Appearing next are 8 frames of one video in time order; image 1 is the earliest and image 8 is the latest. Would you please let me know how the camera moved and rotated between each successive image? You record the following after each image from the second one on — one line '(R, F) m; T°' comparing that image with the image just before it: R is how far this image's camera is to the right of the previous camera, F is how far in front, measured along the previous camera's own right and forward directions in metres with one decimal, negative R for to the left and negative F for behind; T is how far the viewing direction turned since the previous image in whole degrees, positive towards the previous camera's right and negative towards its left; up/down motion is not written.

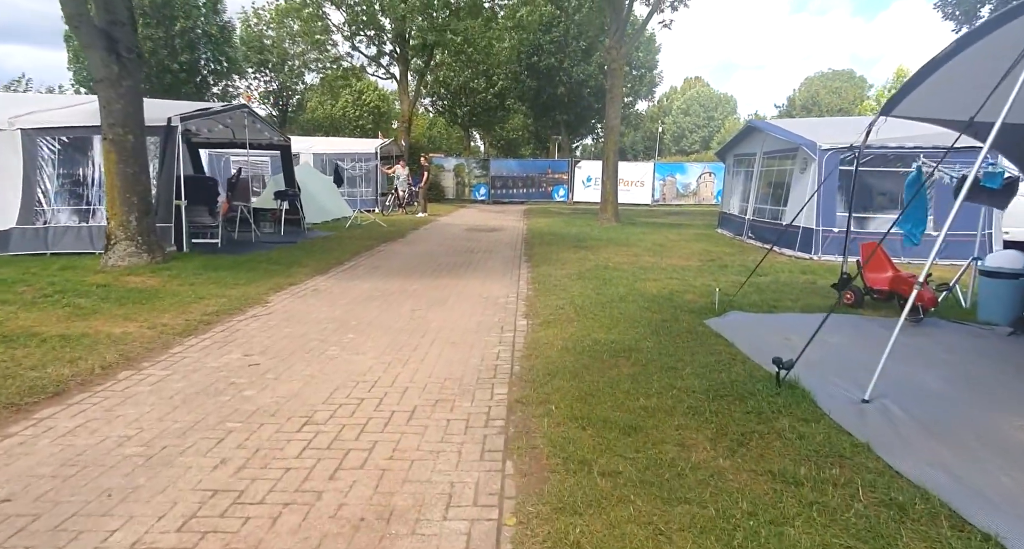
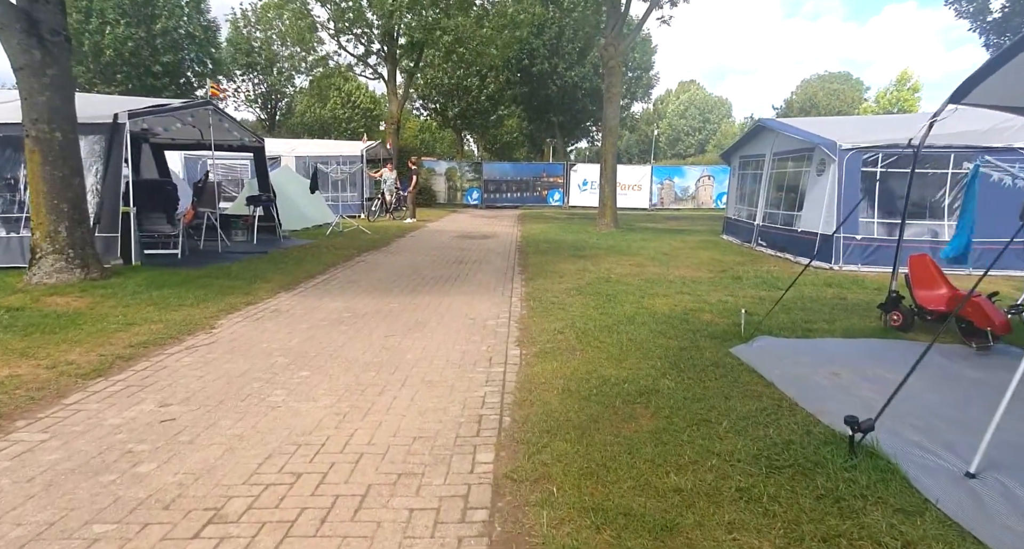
(0.0, +1.1) m; +1°
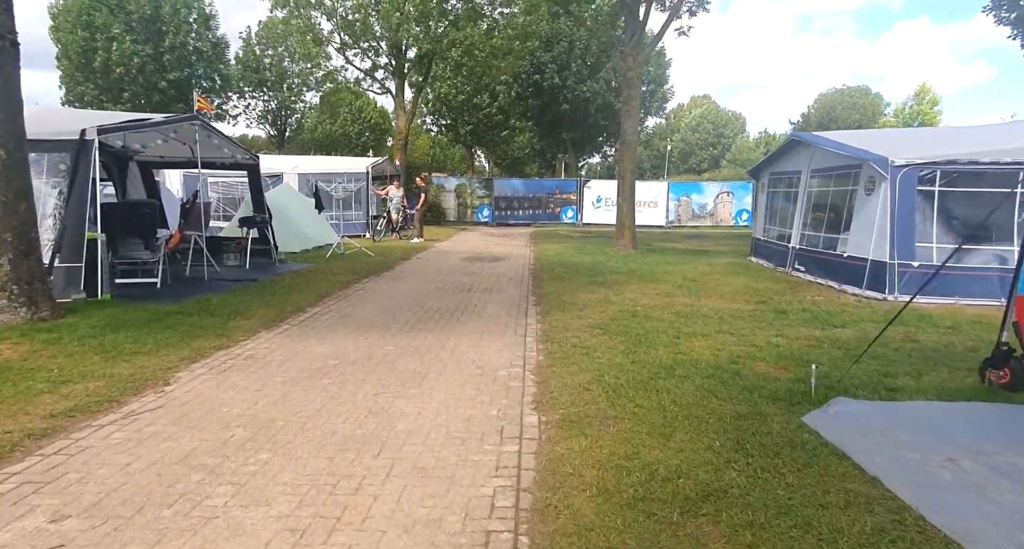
(0.0, +1.1) m; -1°
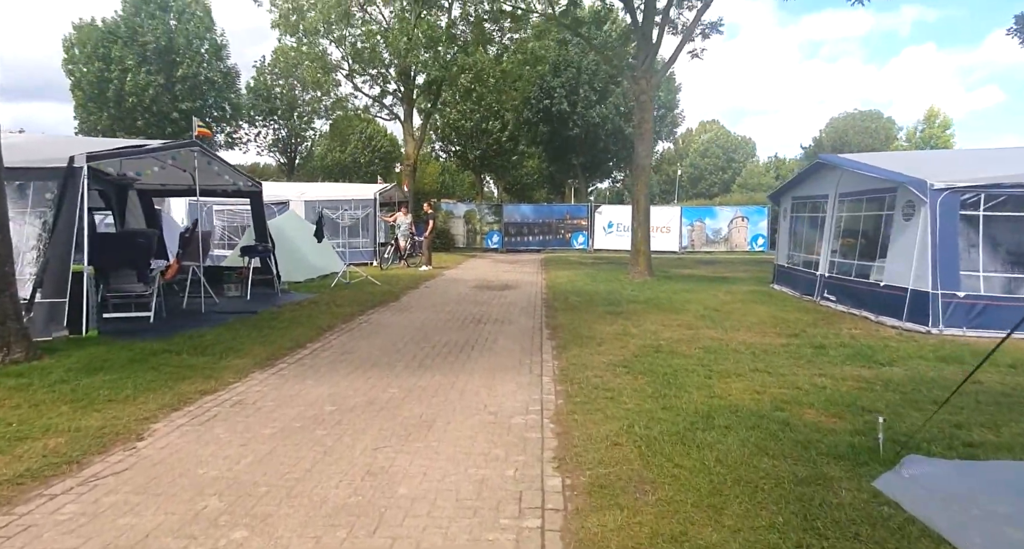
(-0.1, +0.6) m; -1°
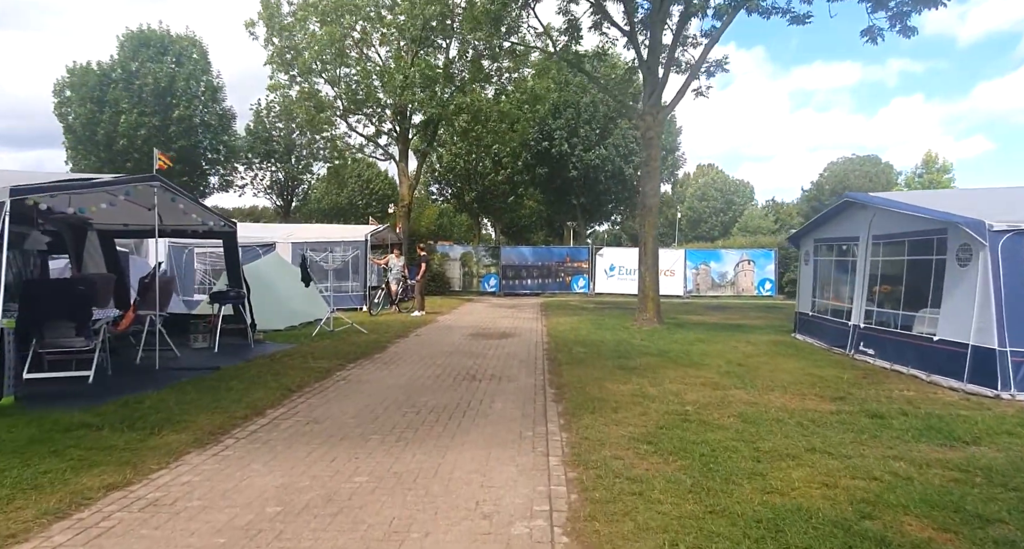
(0.0, +1.2) m; 0°
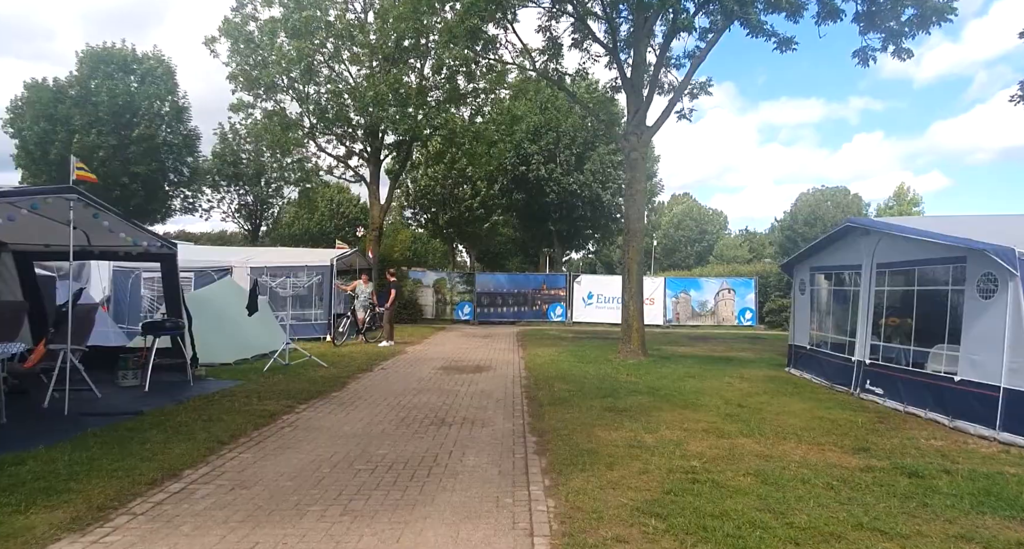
(0.0, +1.0) m; +3°
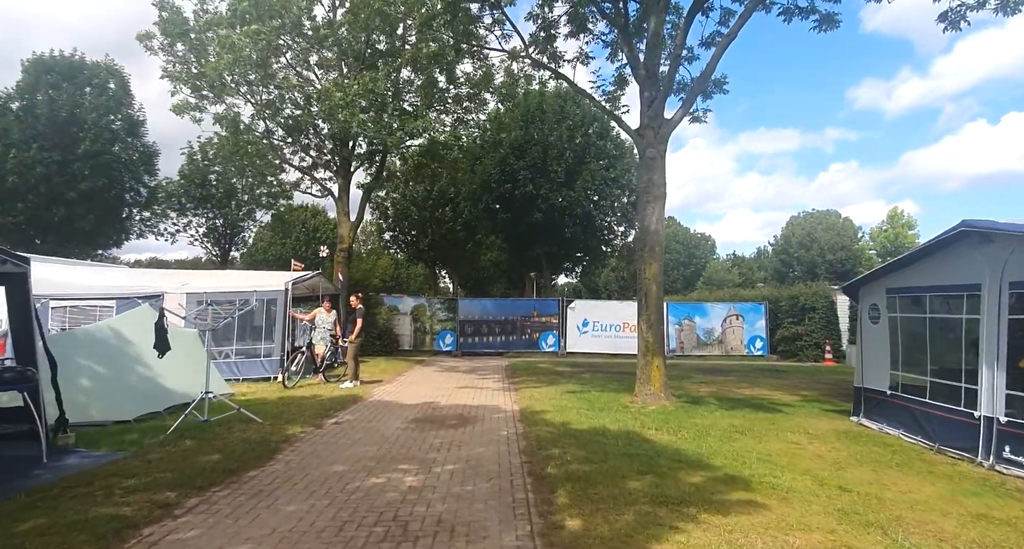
(-0.2, +2.8) m; +2°
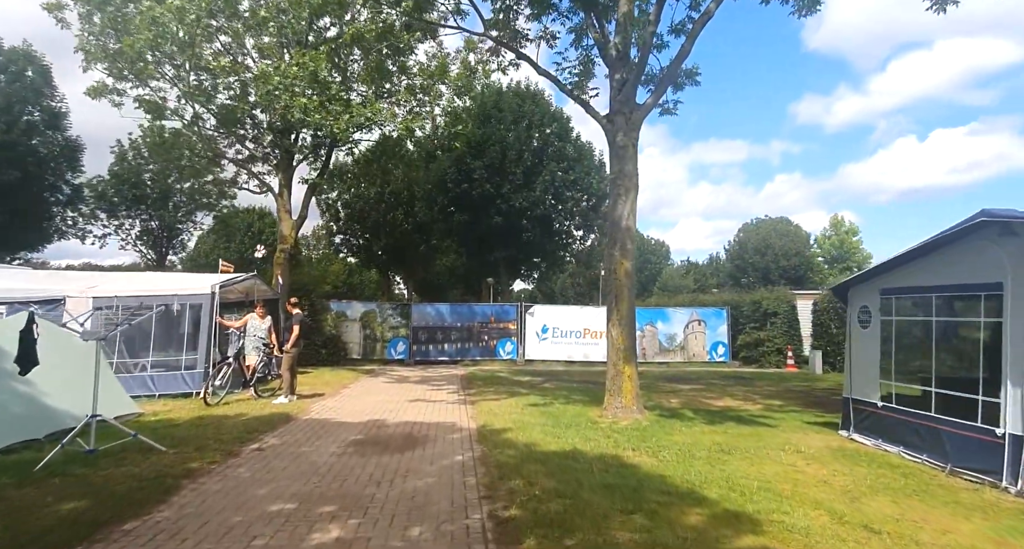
(0.0, +1.3) m; +4°
